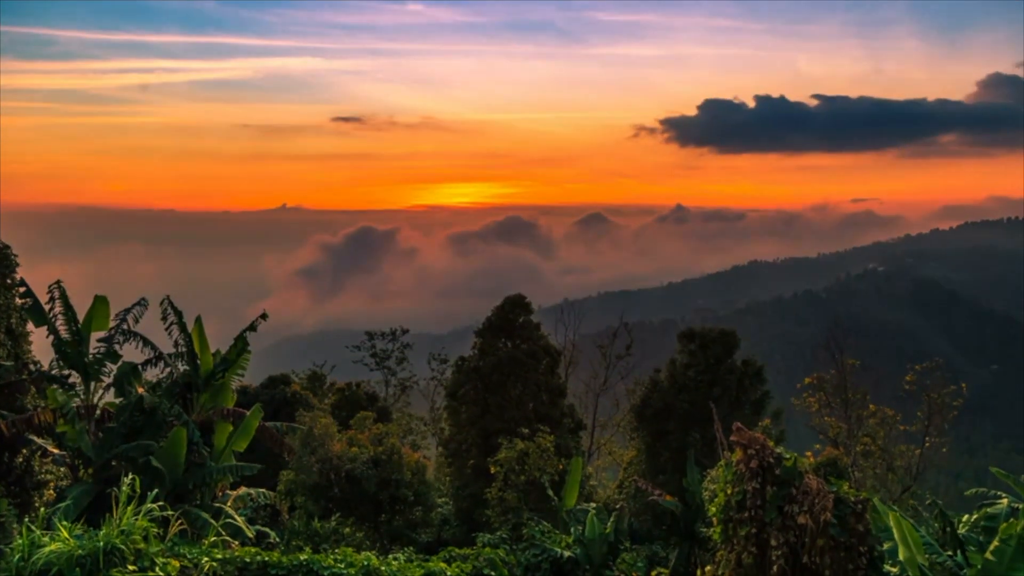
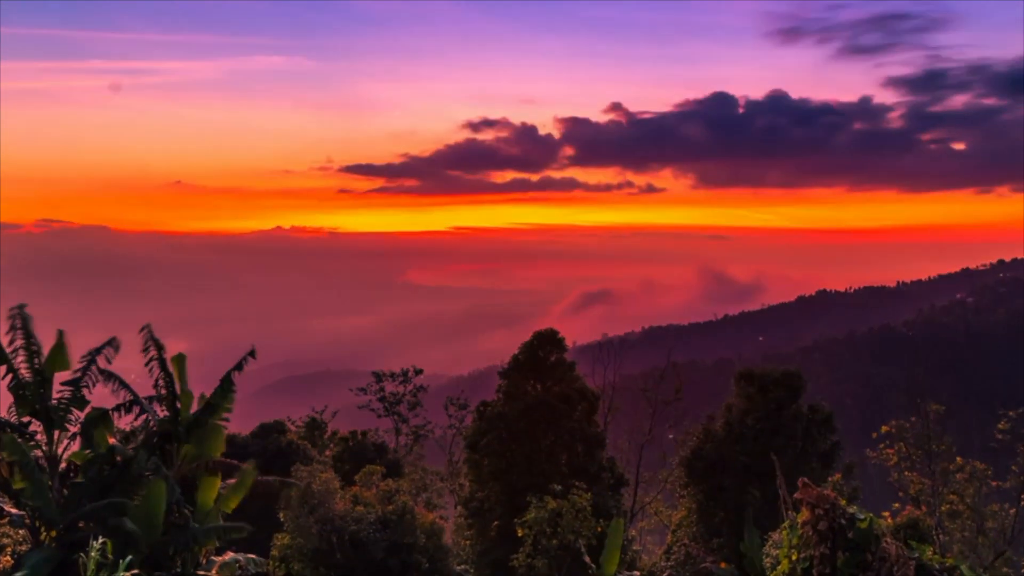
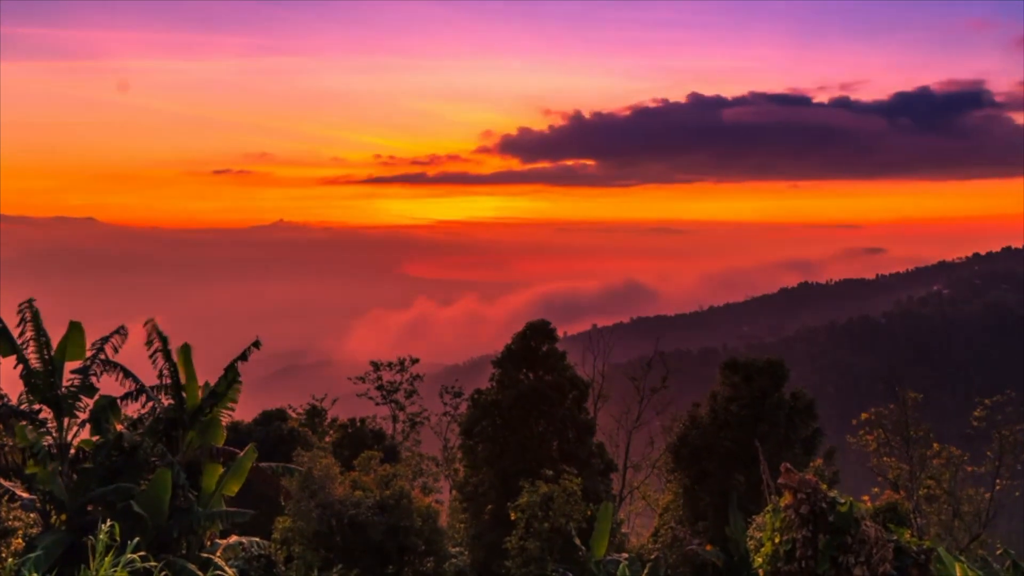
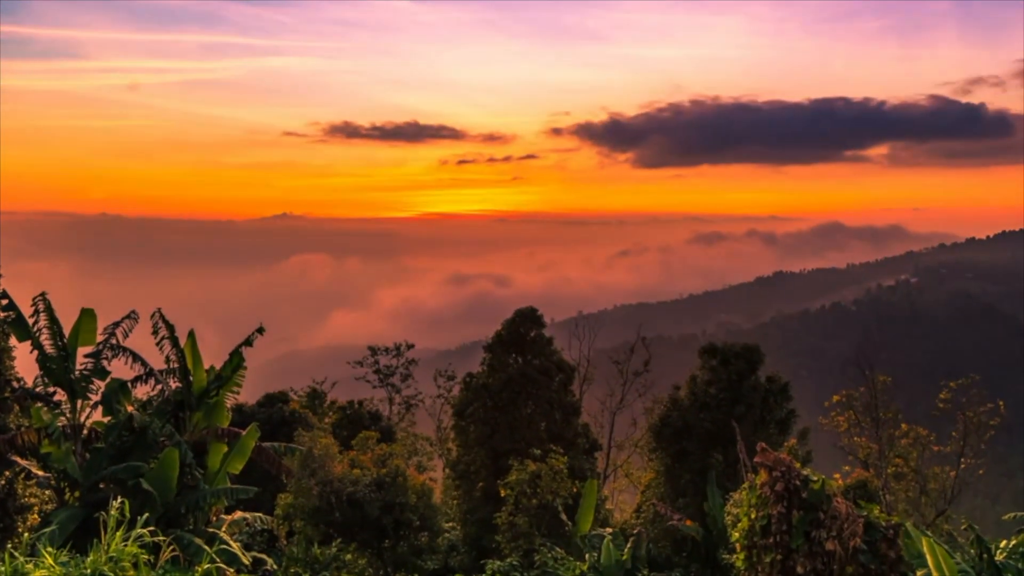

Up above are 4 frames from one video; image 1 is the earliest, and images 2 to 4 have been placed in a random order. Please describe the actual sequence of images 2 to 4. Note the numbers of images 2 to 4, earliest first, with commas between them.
4, 3, 2
